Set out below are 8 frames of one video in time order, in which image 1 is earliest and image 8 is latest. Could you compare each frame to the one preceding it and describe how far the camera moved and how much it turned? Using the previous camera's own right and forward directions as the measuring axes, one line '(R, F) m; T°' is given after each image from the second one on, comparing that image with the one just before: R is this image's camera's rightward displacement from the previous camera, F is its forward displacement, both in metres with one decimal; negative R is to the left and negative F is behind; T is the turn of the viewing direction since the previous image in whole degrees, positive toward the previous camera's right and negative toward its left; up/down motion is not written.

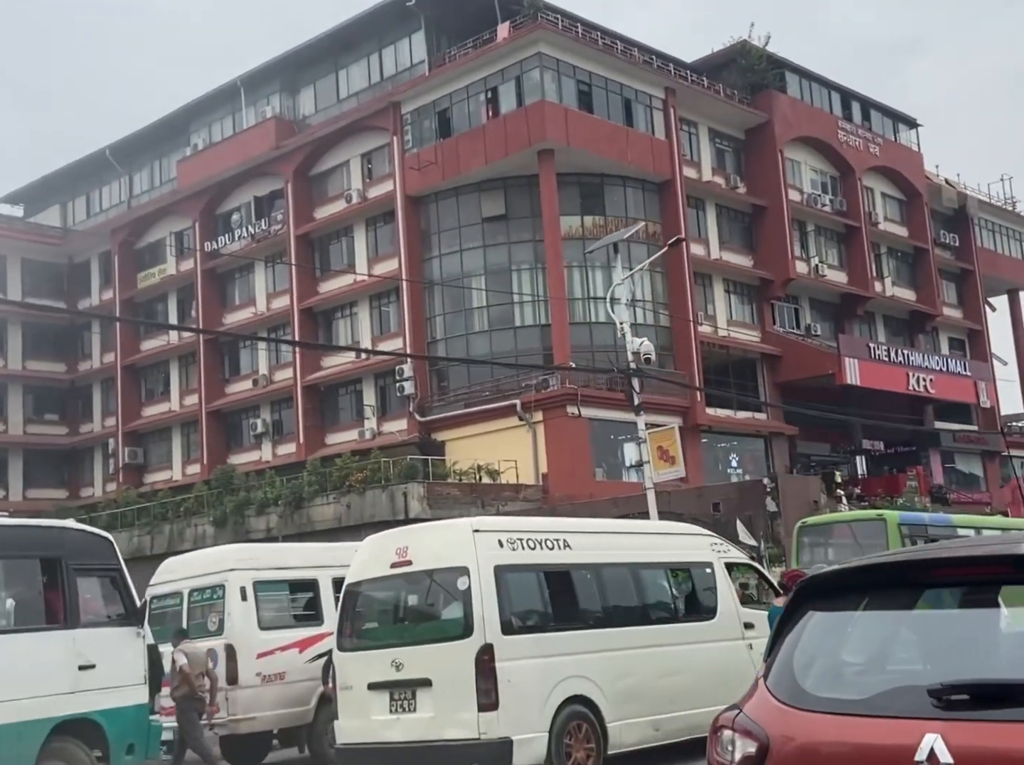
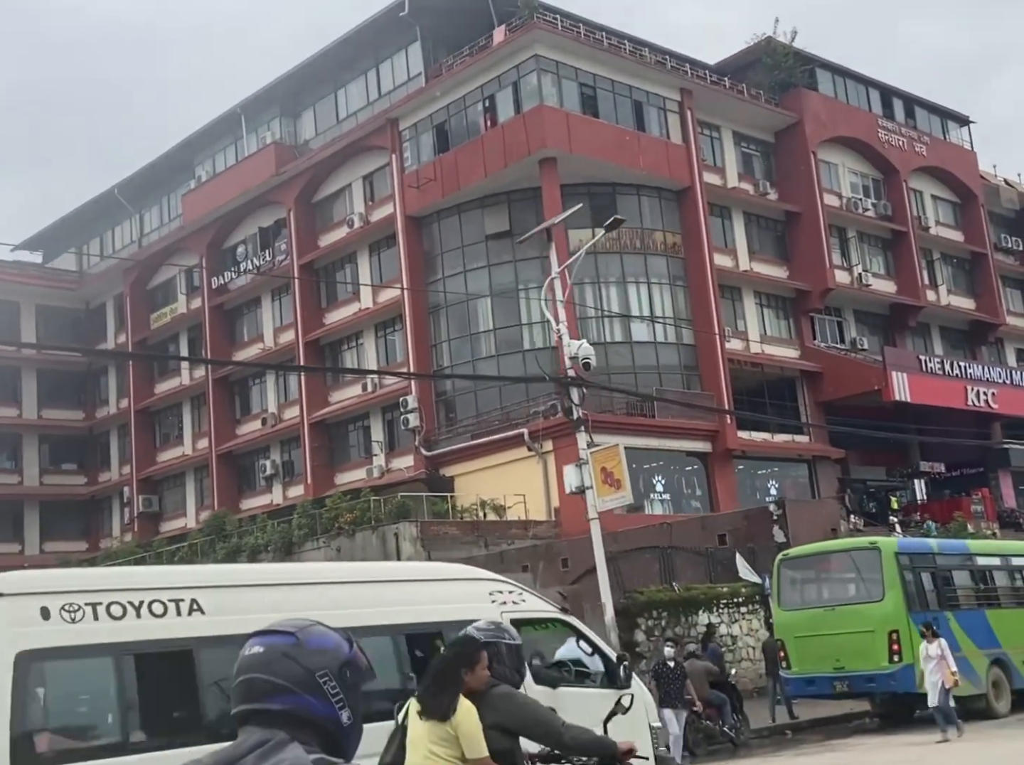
(+1.7, +2.5) m; -4°
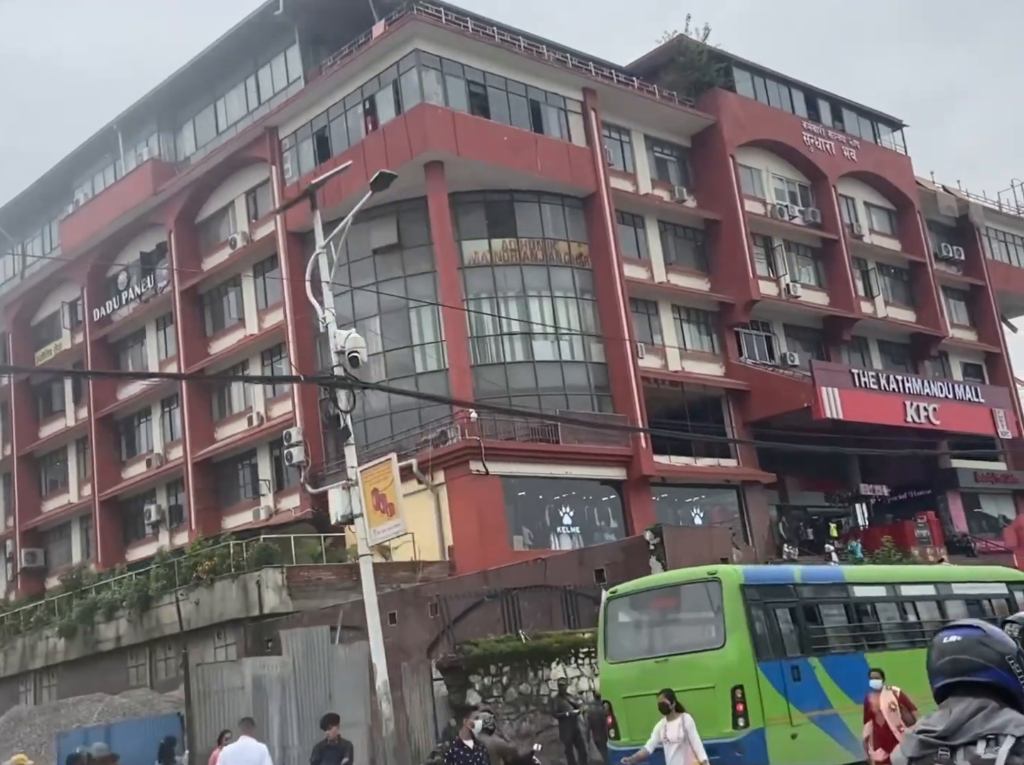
(+1.8, +2.8) m; +1°
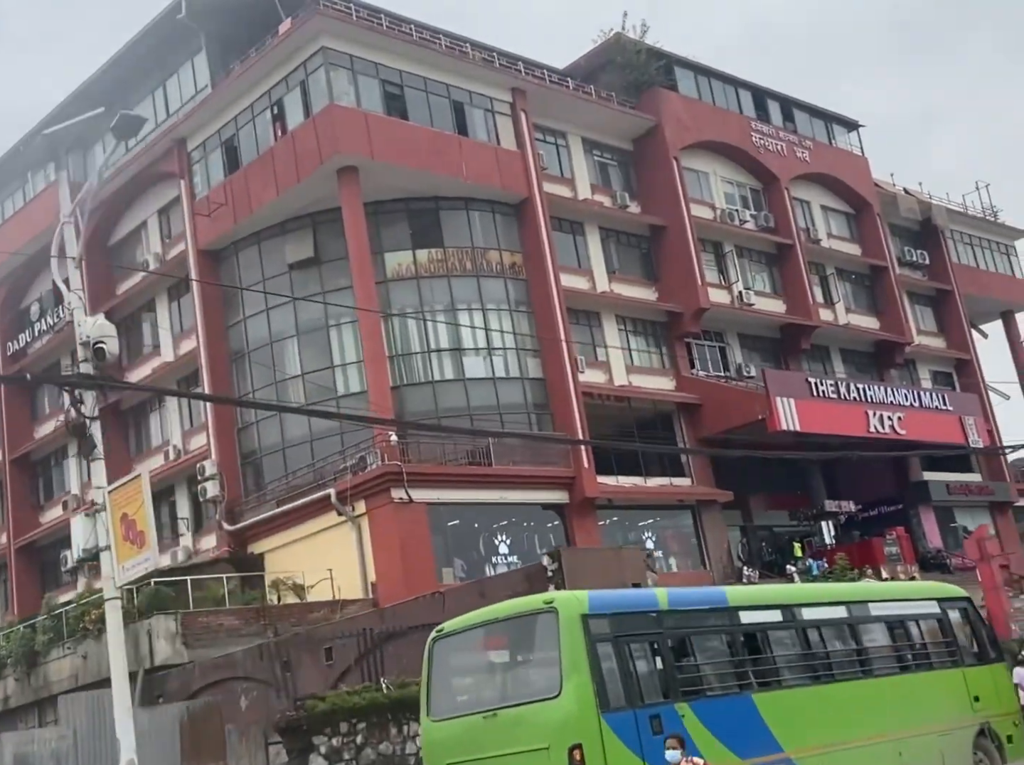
(+1.3, +2.0) m; +1°
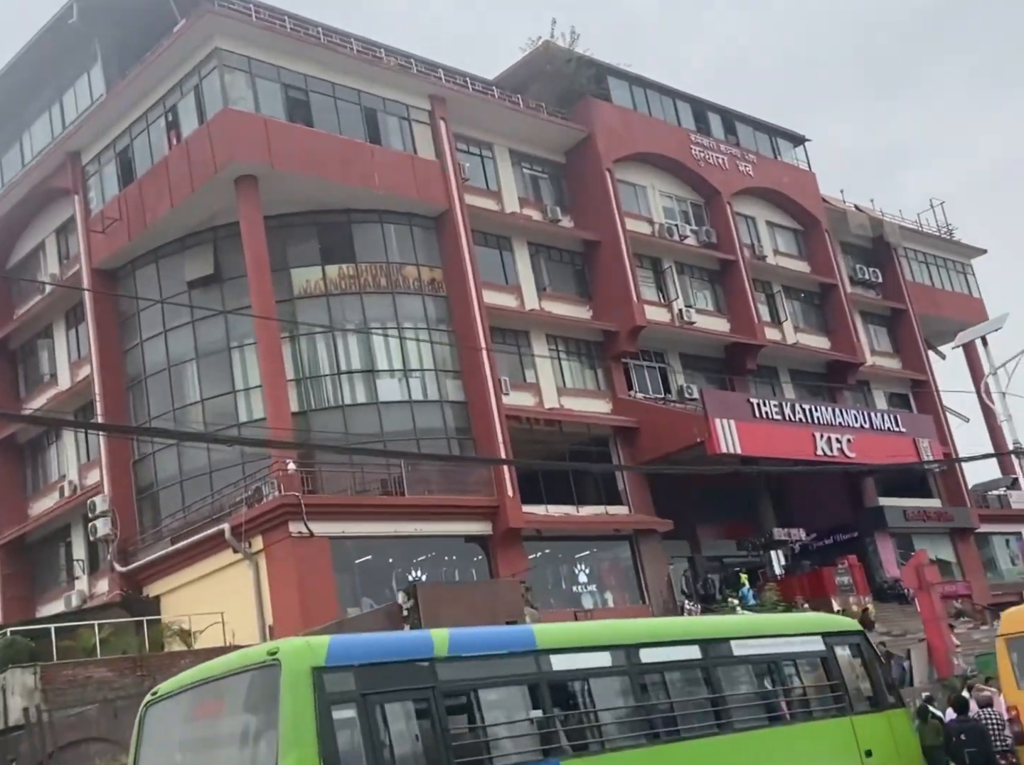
(+1.2, +1.8) m; +1°
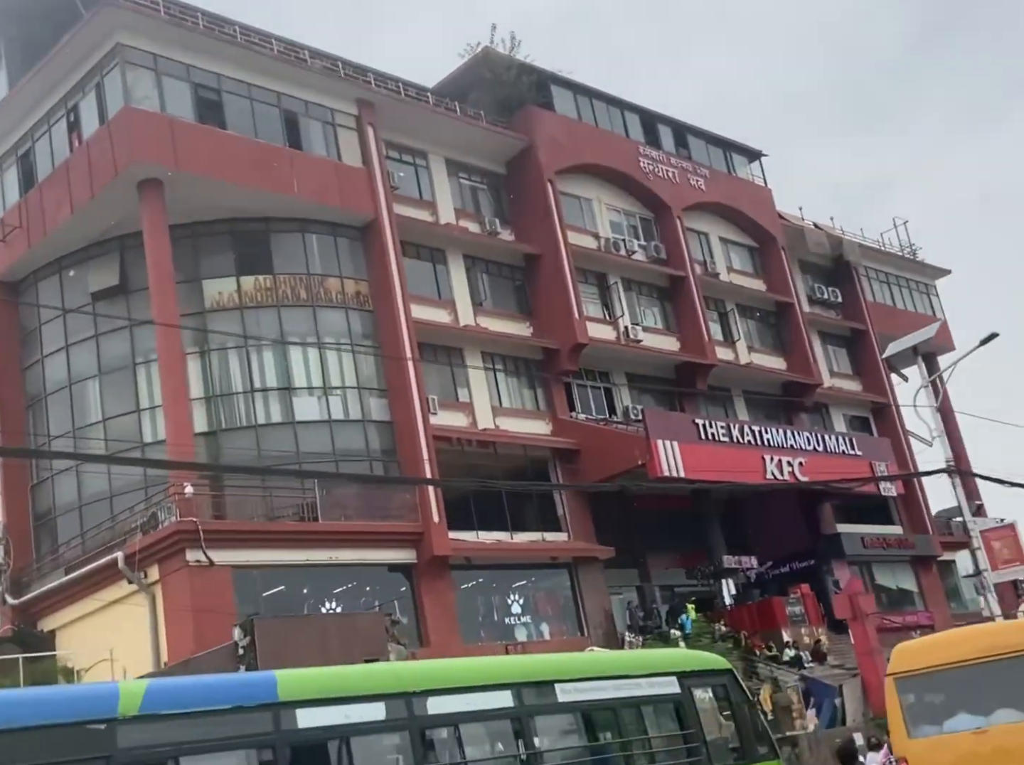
(+1.0, +1.5) m; +1°
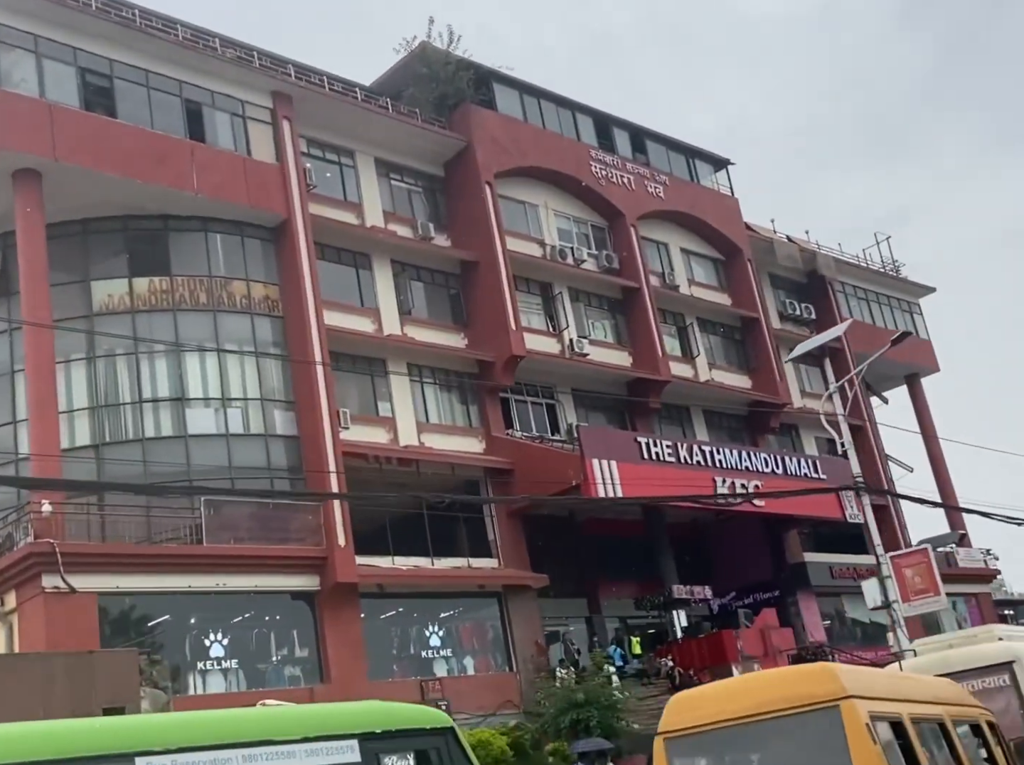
(+1.7, +1.9) m; -1°
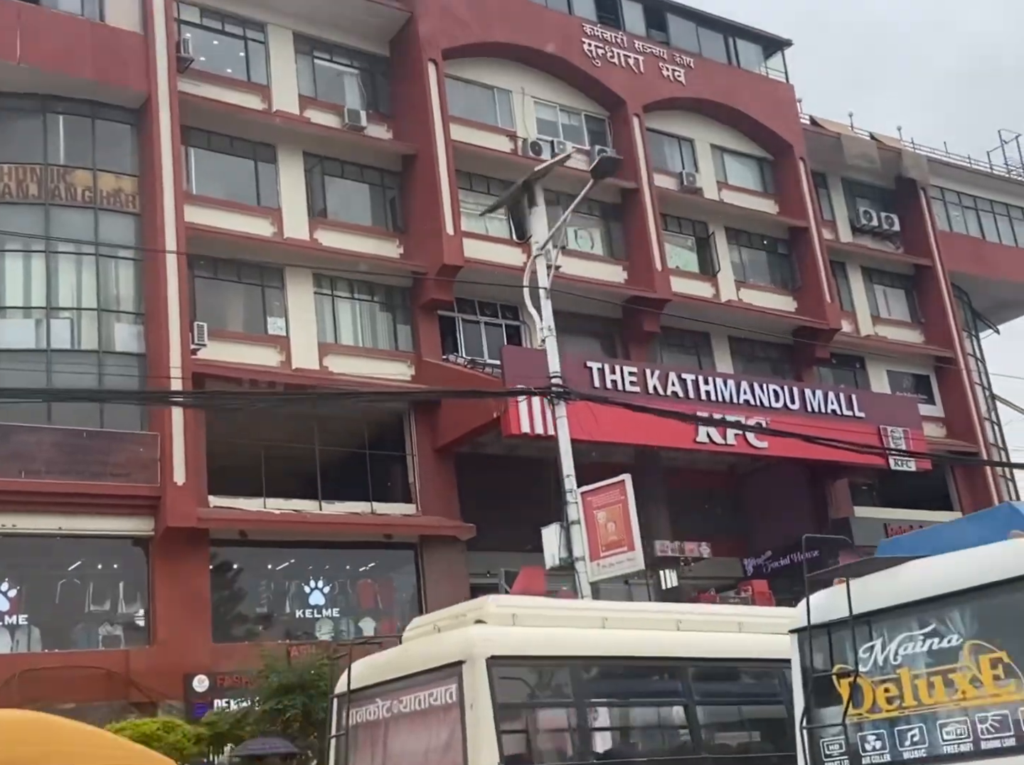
(+4.7, +4.7) m; -9°
